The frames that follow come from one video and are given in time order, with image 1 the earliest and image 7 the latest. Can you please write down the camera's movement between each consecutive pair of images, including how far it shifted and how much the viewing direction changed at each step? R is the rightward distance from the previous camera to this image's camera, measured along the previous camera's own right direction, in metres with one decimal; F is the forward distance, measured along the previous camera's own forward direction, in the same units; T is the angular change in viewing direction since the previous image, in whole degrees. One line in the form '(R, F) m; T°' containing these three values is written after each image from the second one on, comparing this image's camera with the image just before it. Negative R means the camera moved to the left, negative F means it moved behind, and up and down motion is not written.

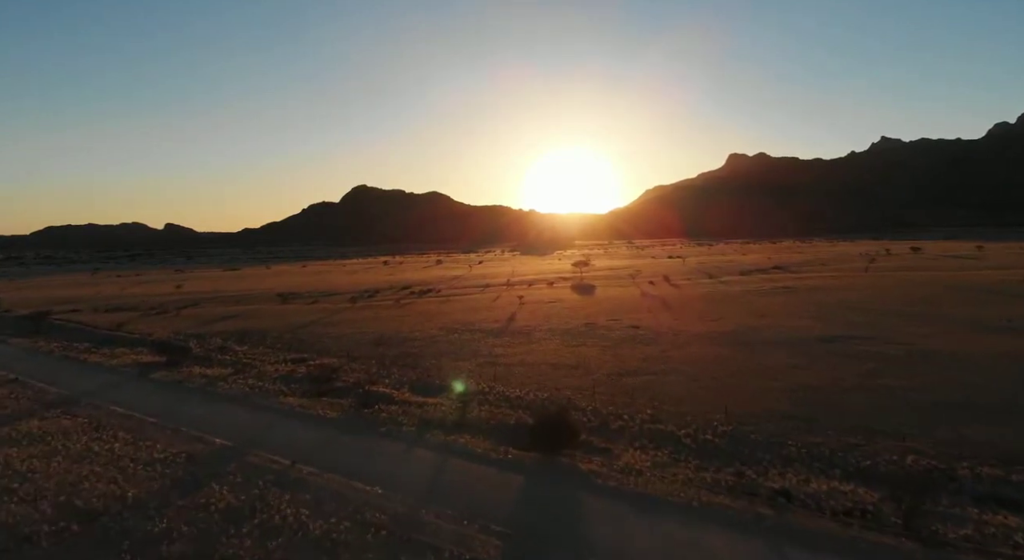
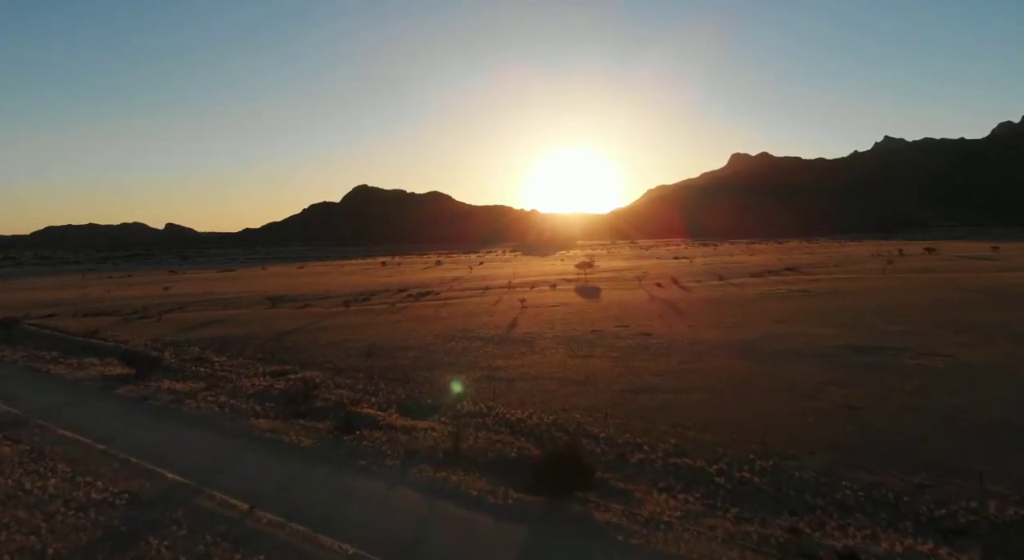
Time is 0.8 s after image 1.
(0.0, +2.0) m; 0°
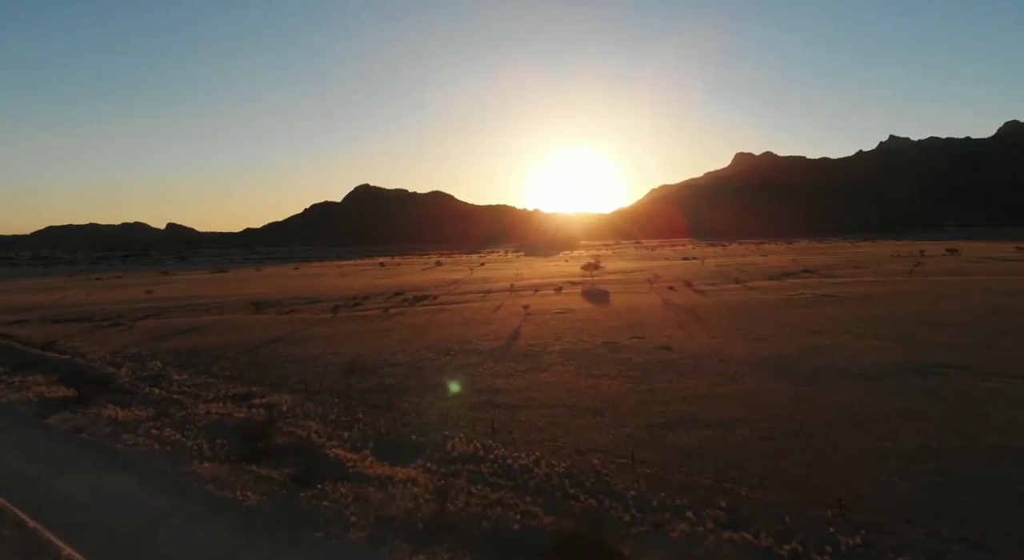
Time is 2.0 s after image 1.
(0.0, +2.8) m; 0°
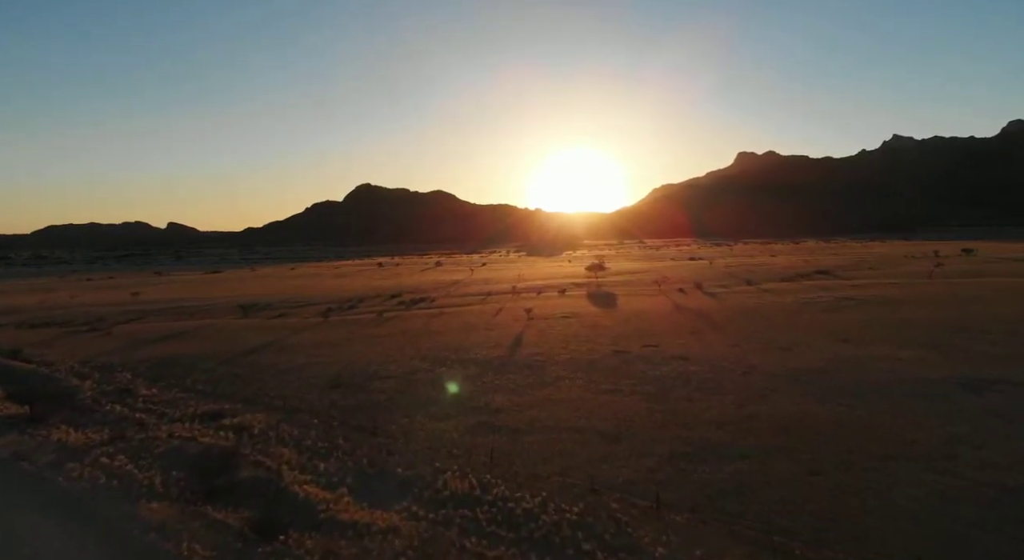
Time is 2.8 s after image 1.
(0.0, +1.8) m; 0°
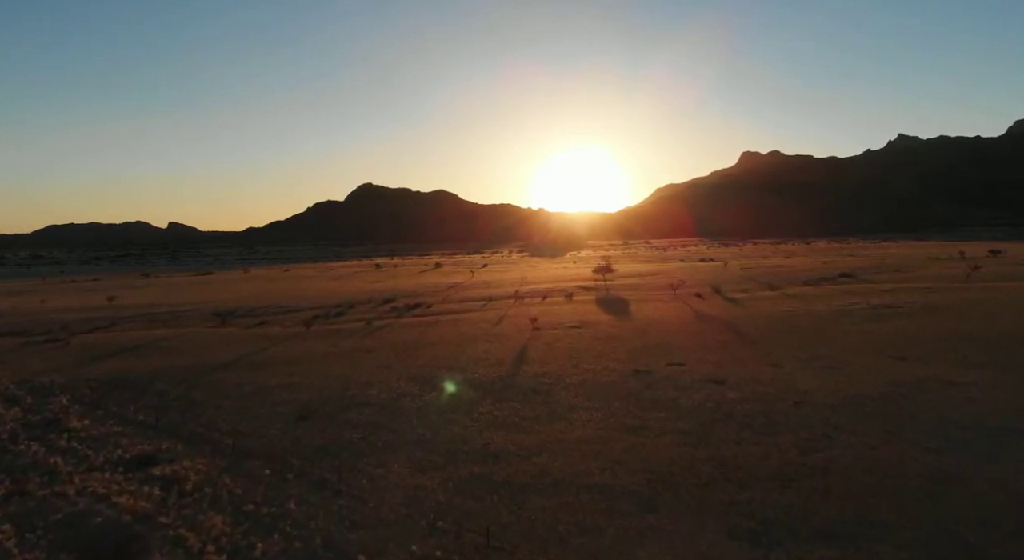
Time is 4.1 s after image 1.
(0.0, +3.0) m; 0°
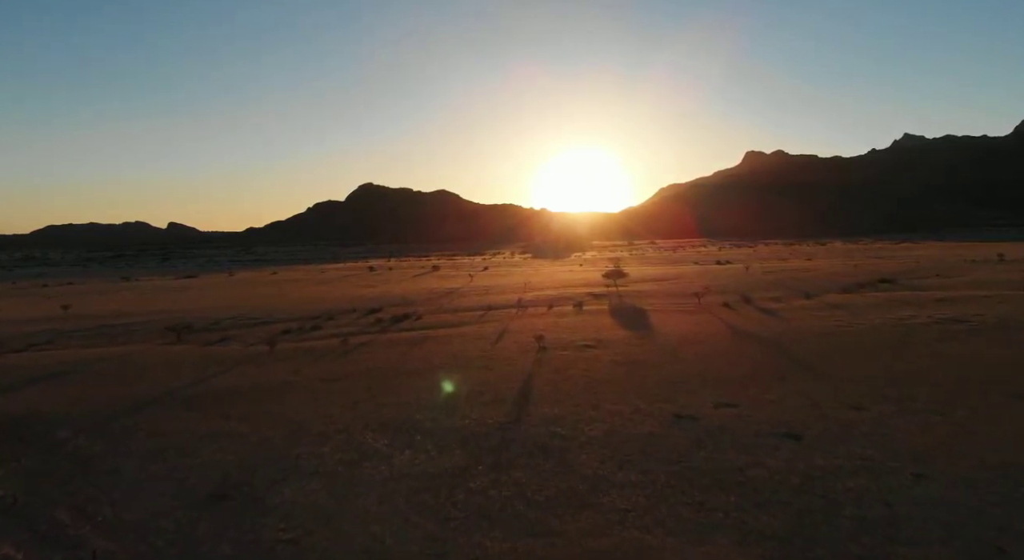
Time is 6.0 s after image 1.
(0.0, +4.3) m; 0°
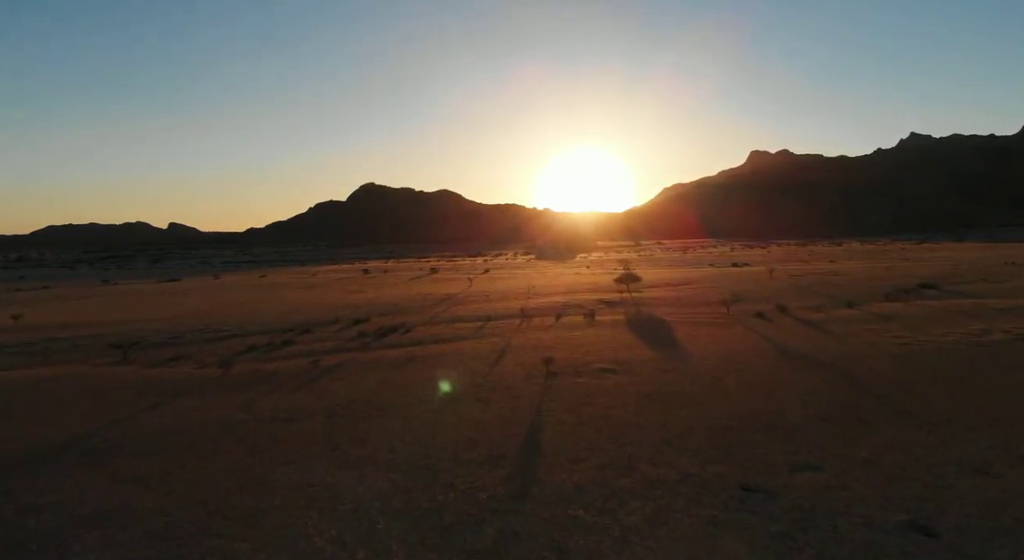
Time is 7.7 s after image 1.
(0.0, +3.8) m; 0°
